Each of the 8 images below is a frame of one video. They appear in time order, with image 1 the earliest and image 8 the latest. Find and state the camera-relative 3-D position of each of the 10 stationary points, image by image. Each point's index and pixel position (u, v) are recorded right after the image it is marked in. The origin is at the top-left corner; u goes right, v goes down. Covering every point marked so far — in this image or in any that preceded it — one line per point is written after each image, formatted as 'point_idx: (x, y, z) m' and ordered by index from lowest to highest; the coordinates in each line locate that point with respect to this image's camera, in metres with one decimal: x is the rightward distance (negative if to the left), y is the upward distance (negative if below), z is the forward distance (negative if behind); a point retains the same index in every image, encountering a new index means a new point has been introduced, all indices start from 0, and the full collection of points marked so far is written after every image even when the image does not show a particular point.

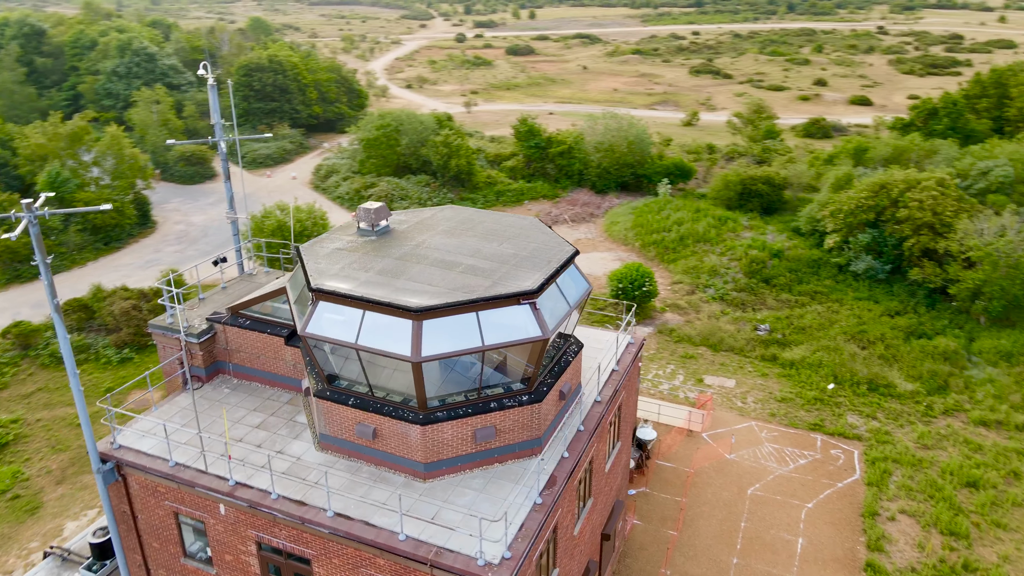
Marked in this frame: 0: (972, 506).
0: (+11.2, -5.3, +17.7) m
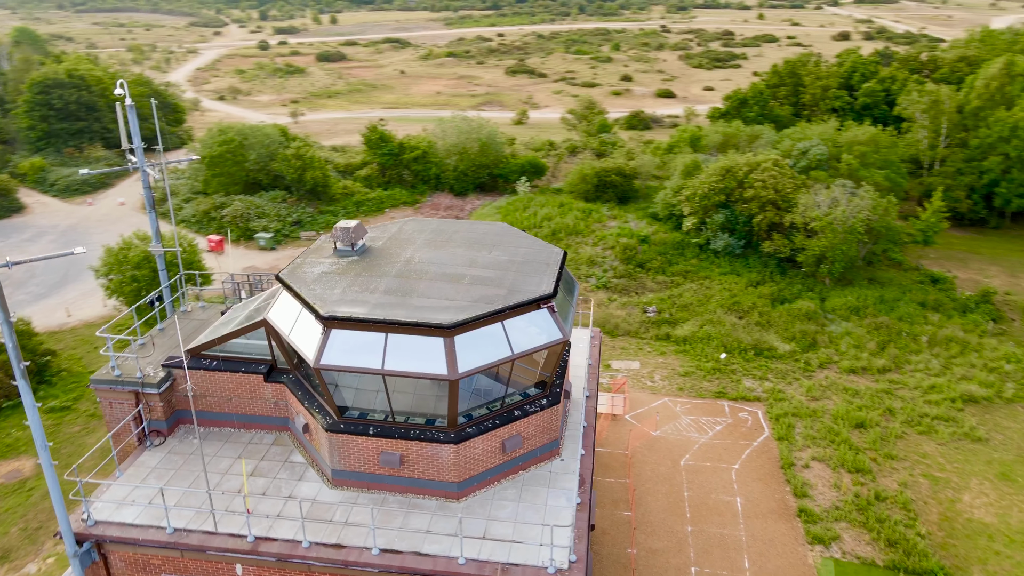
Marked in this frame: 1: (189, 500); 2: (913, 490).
0: (+9.8, -4.3, +20.2) m
1: (-4.6, -3.1, +10.6) m
2: (+10.1, -5.1, +18.3) m
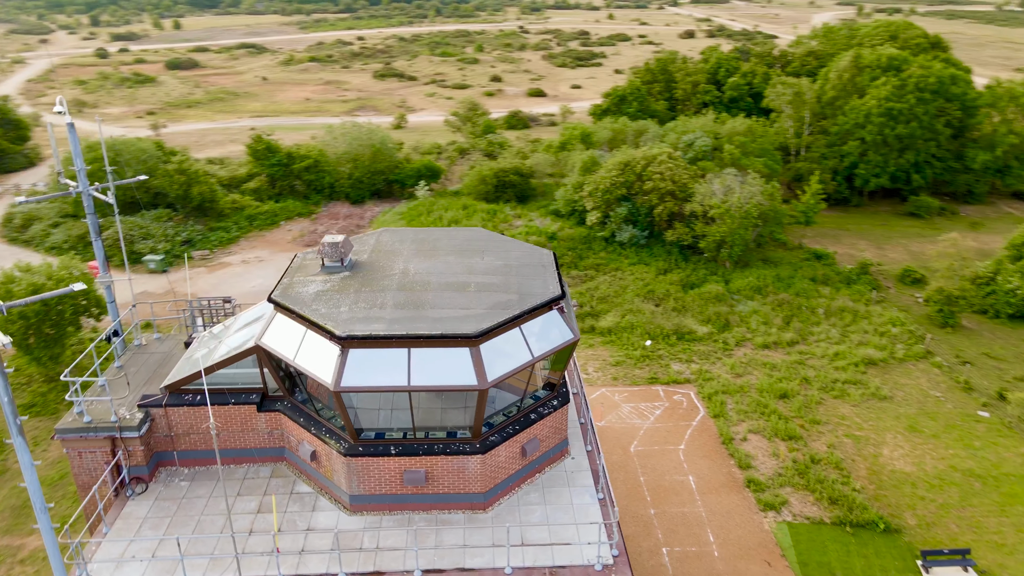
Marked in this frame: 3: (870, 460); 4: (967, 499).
0: (+8.3, -3.7, +21.7) m
1: (-4.2, -3.5, +9.8) m
2: (+9.0, -4.4, +20.0) m
3: (+9.7, -4.6, +19.6) m
4: (+11.4, -5.3, +18.2) m
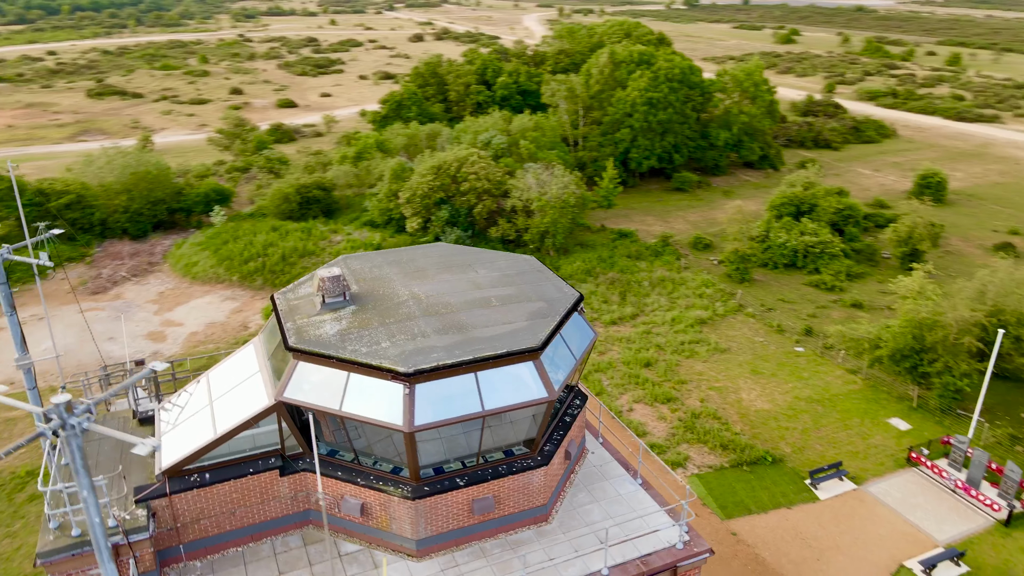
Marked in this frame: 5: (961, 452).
0: (+4.8, -2.9, +23.8) m
1: (-3.0, -4.1, +8.4) m
2: (+6.1, -3.5, +22.4) m
3: (+6.9, -3.6, +22.3) m
4: (+9.0, -3.9, +21.5) m
5: (+11.5, -4.2, +18.7) m
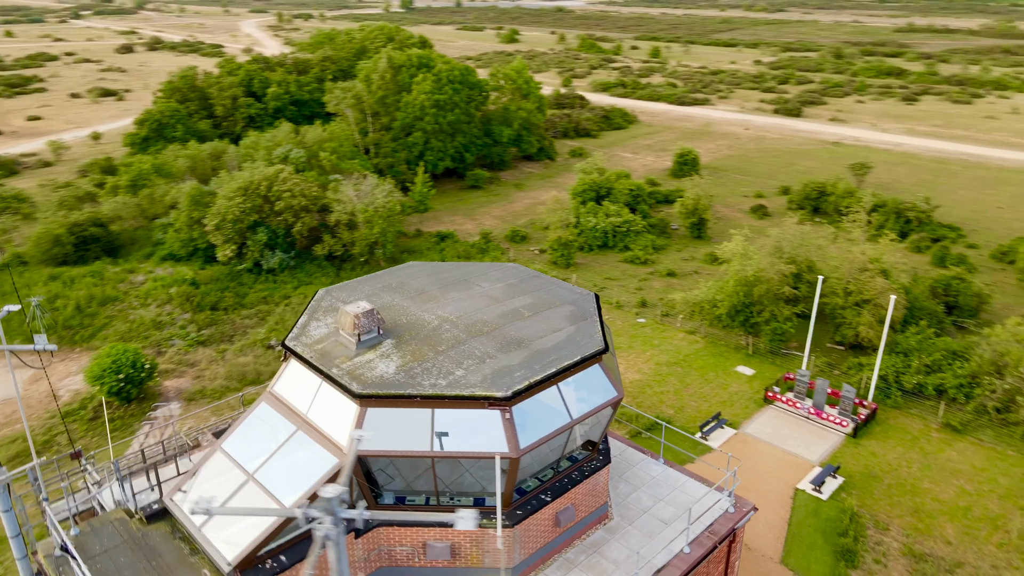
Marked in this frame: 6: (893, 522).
0: (+0.8, -2.7, +24.6) m
1: (-1.4, -4.6, +7.6) m
2: (+2.5, -3.1, +23.7) m
3: (+3.2, -3.0, +23.9) m
4: (+5.6, -3.1, +23.9) m
5: (+8.9, -2.9, +22.0) m
6: (+9.2, -5.7, +17.7) m
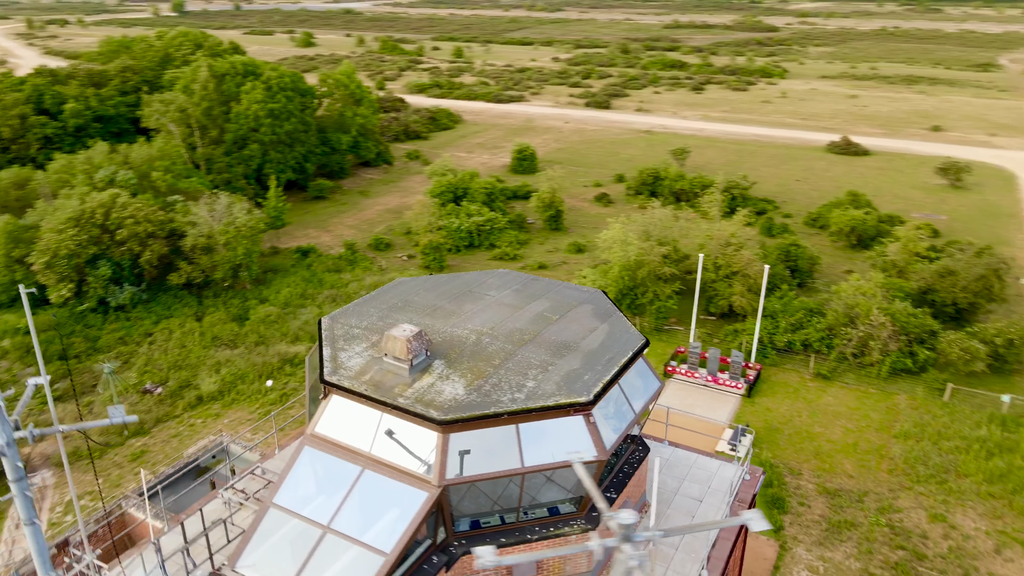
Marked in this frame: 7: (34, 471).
0: (-2.4, -2.9, +24.3) m
1: (0.0, -4.7, +7.3) m
2: (-0.4, -3.1, +23.9) m
3: (+0.3, -2.9, +24.2) m
4: (+2.5, -2.7, +24.8) m
5: (+6.1, -2.2, +23.8) m
6: (+7.9, -4.8, +19.7) m
7: (-12.6, -4.8, +19.2) m
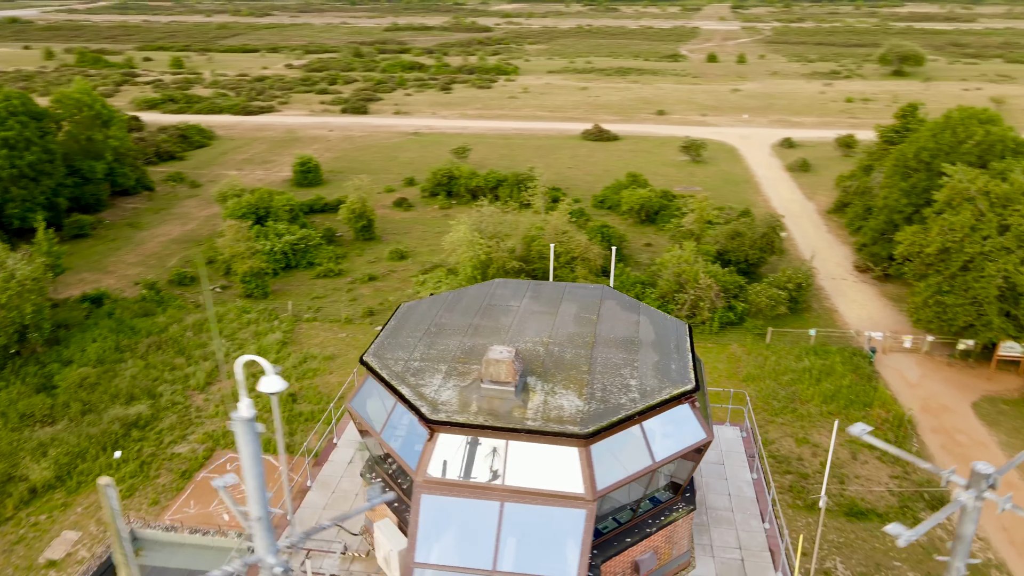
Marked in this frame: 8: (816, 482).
0: (-6.1, -3.7, +22.7) m
1: (+2.0, -4.7, +7.5) m
2: (-4.1, -3.6, +23.0) m
3: (-3.7, -3.4, +23.5) m
4: (-1.7, -2.8, +24.8) m
5: (+1.8, -1.8, +25.1) m
6: (+5.2, -4.0, +21.8) m
7: (-13.7, -6.9, +14.5) m
8: (+8.0, -5.1, +19.2) m
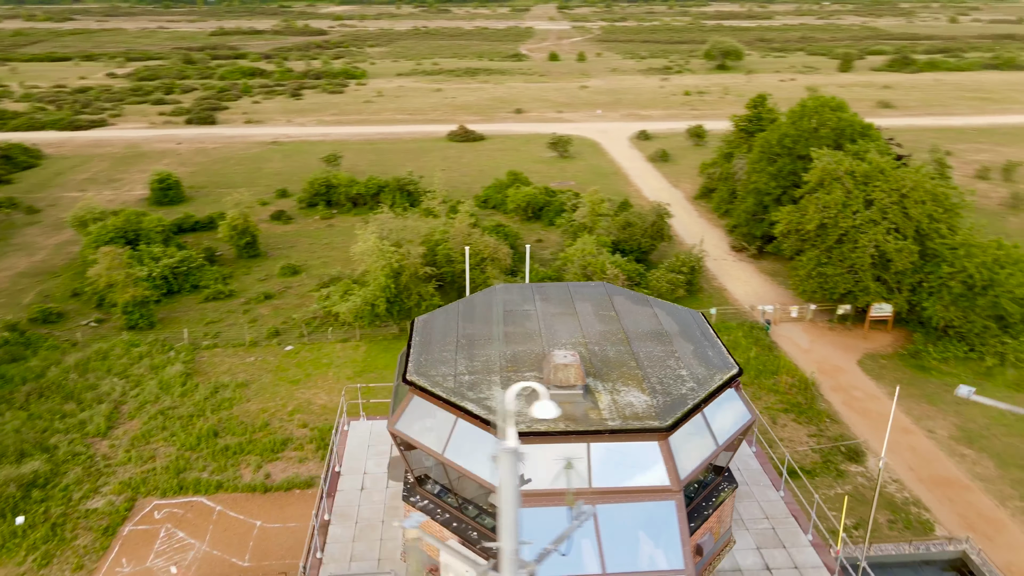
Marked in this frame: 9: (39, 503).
0: (-7.9, -4.4, +21.2) m
1: (+3.1, -4.5, +7.9) m
2: (-6.1, -4.1, +21.9) m
3: (-5.7, -3.9, +22.5) m
4: (-4.1, -3.2, +24.1) m
5: (-0.8, -1.8, +25.1) m
6: (+3.3, -3.8, +22.6) m
7: (-13.4, -8.1, +11.8) m
8: (+6.7, -4.6, +20.6) m
9: (-12.0, -5.5, +18.3) m
